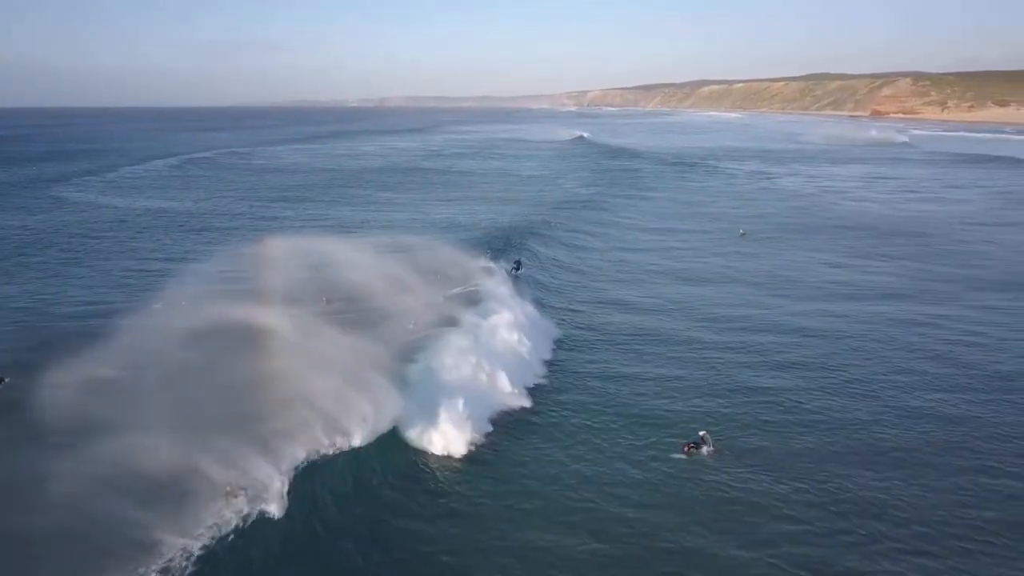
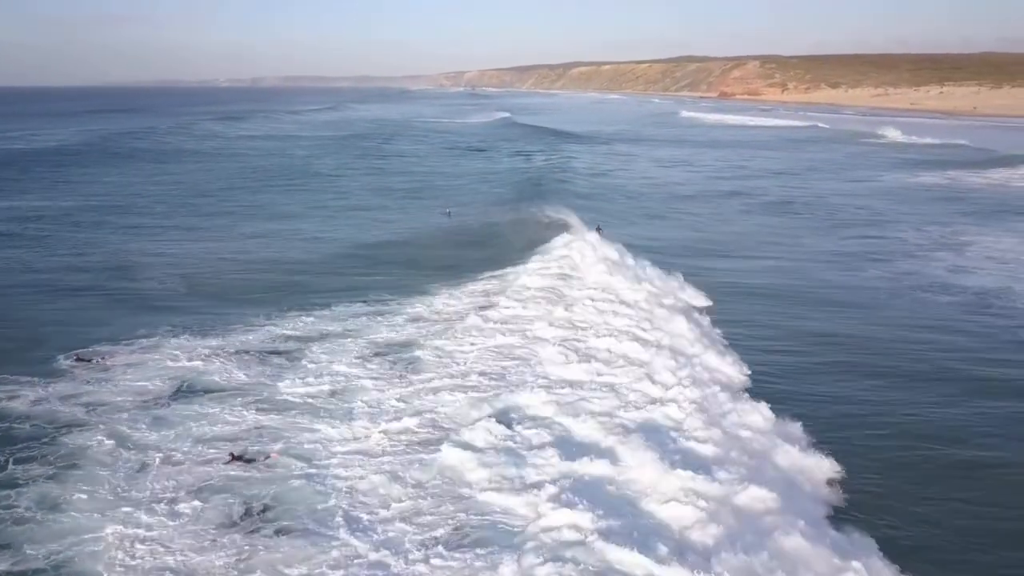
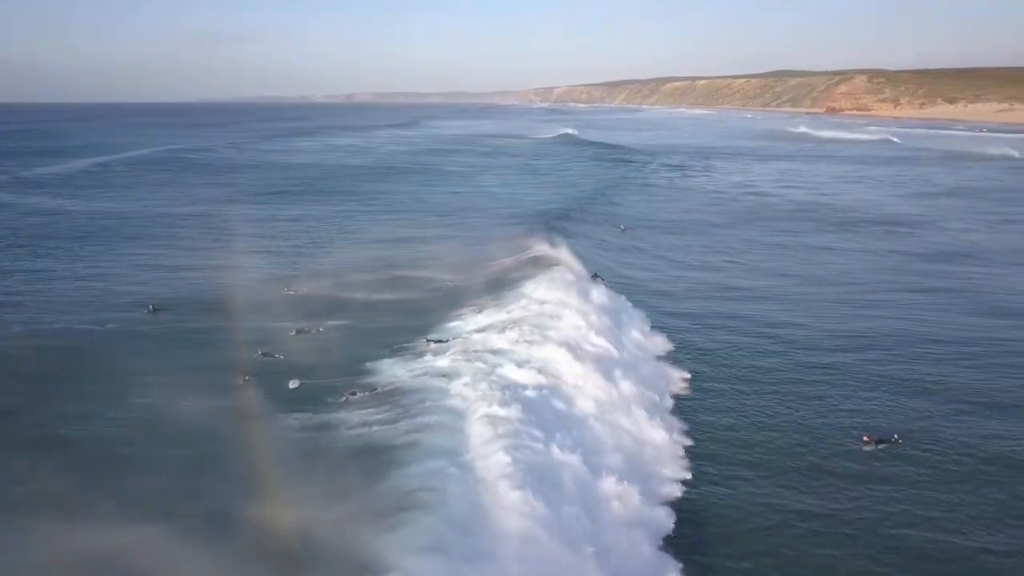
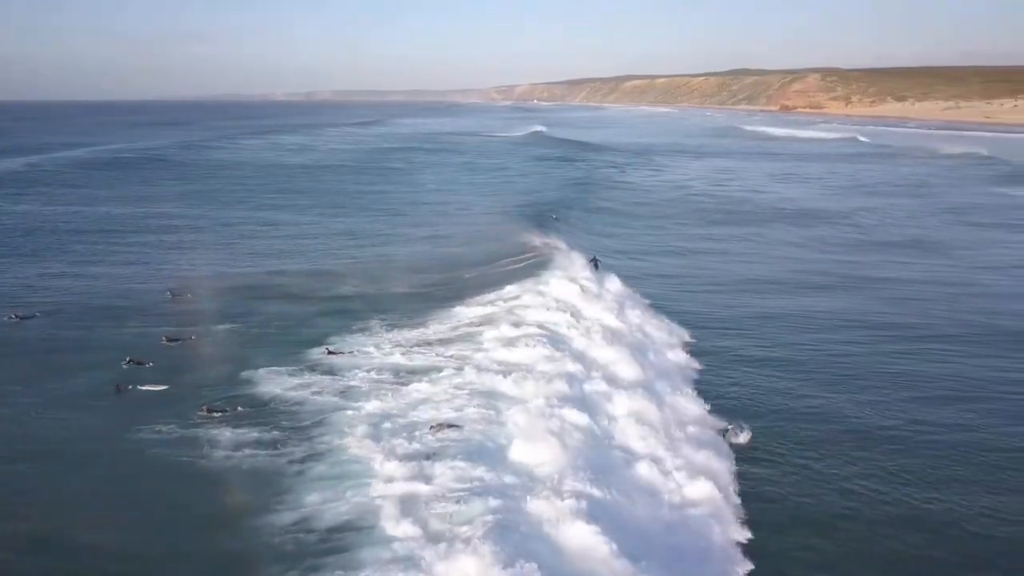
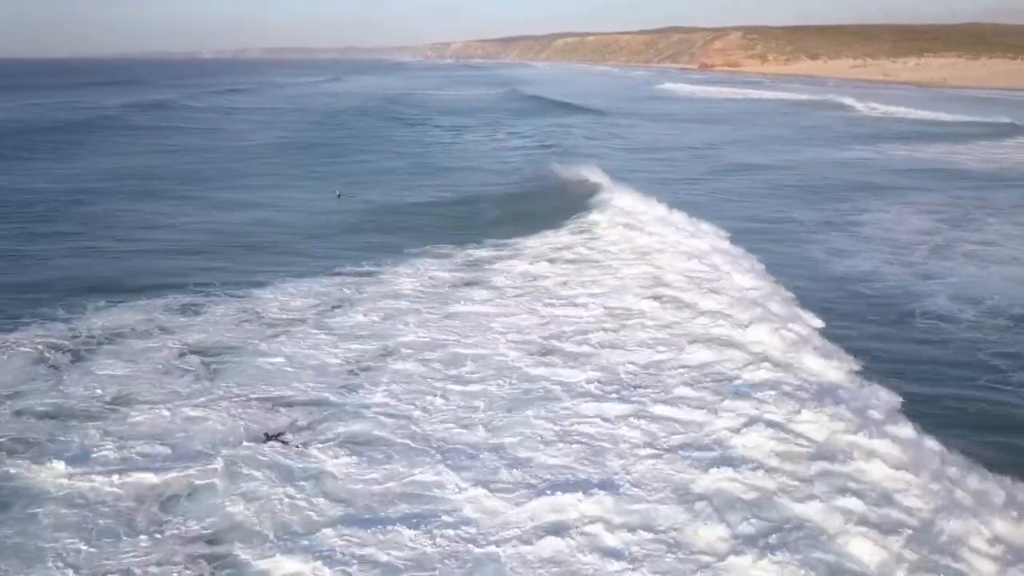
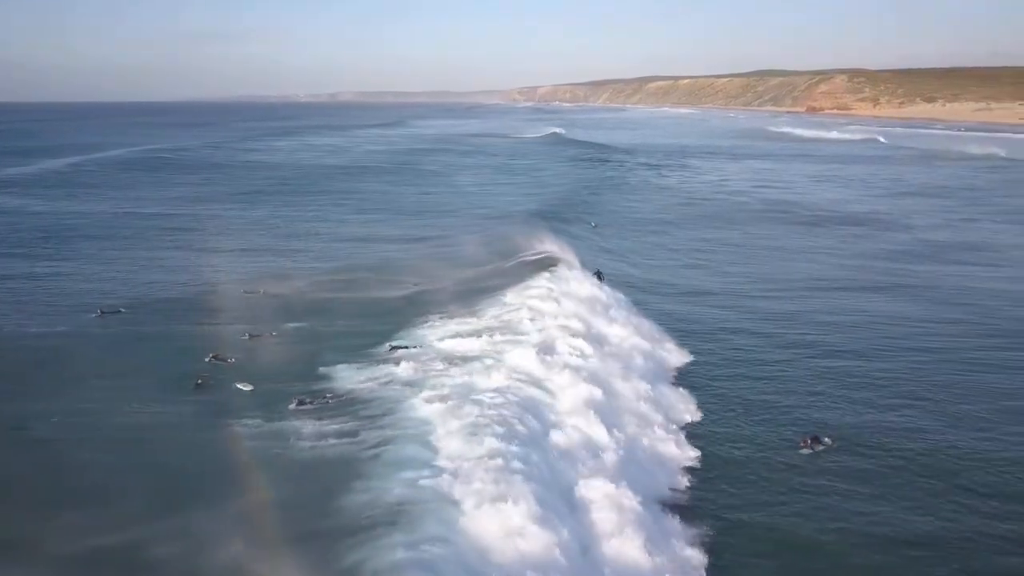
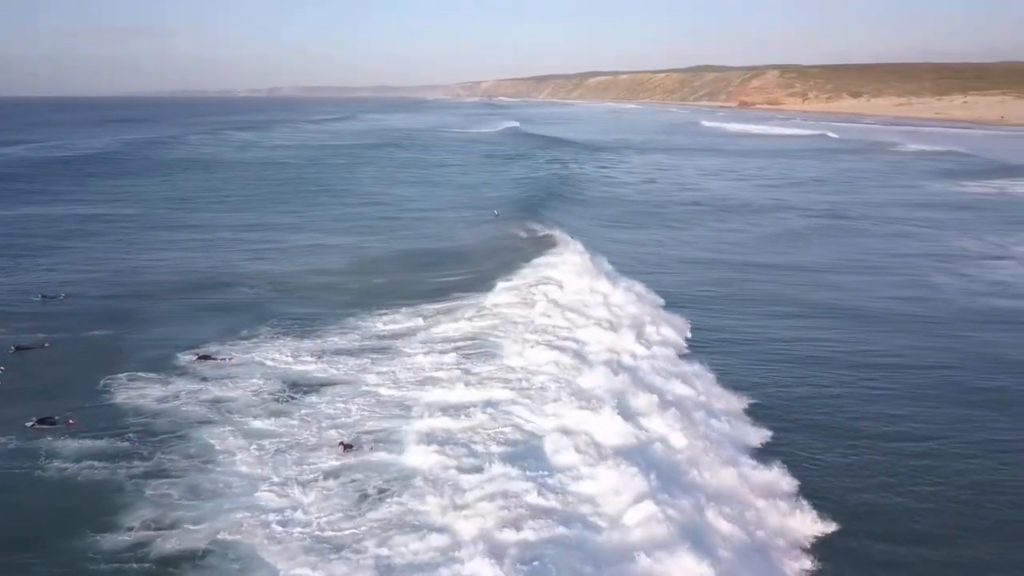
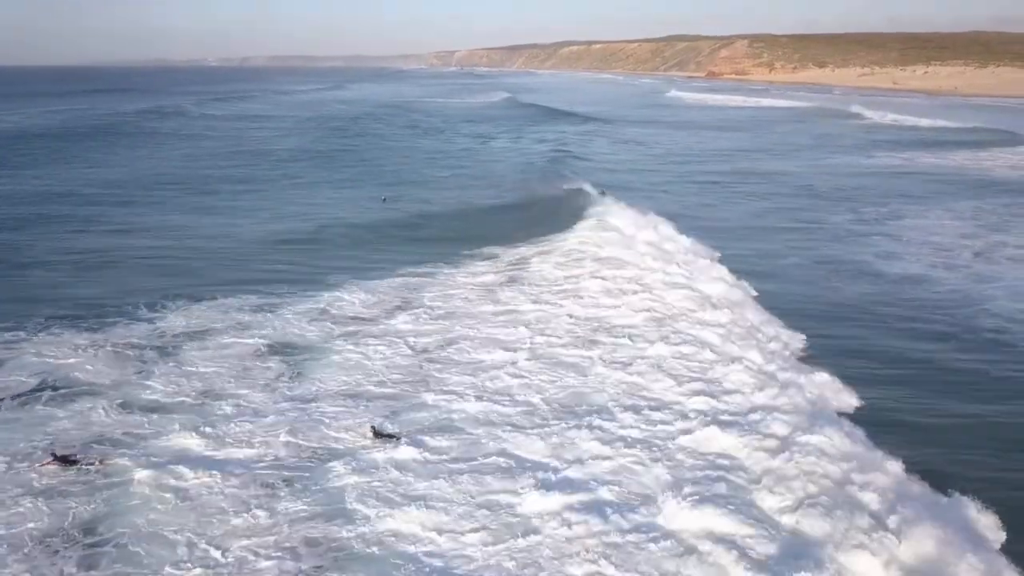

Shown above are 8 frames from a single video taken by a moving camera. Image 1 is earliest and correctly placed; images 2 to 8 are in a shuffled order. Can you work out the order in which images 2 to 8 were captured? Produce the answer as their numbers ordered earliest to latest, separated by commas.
3, 6, 4, 7, 2, 8, 5
